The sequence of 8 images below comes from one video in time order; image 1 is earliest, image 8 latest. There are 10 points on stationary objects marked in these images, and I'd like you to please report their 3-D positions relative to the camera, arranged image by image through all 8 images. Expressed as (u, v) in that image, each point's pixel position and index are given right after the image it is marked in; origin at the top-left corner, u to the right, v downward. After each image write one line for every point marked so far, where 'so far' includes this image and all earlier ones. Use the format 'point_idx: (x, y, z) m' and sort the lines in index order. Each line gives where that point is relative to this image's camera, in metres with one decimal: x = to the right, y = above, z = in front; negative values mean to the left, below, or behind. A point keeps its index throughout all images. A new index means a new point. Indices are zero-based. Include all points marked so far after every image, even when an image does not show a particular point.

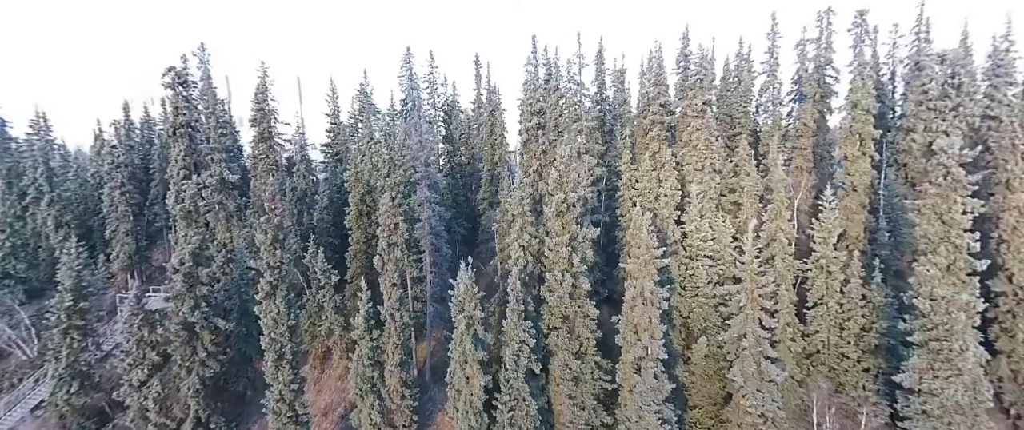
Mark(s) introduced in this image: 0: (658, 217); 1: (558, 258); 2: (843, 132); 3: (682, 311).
0: (+6.5, -0.1, +19.5) m
1: (+1.7, -1.7, +16.4) m
2: (+15.0, +3.8, +19.9) m
3: (+7.0, -3.9, +17.9) m
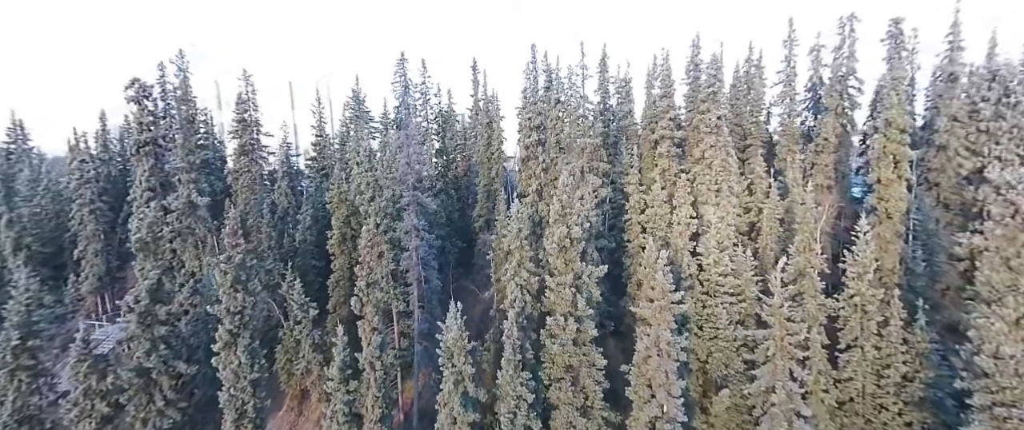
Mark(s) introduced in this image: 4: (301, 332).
0: (+6.4, -1.3, +17.5) m
1: (+1.6, -2.8, +14.5) m
2: (+14.9, +2.6, +18.0) m
3: (+6.8, -5.0, +15.9) m
4: (-9.0, -4.9, +18.6) m
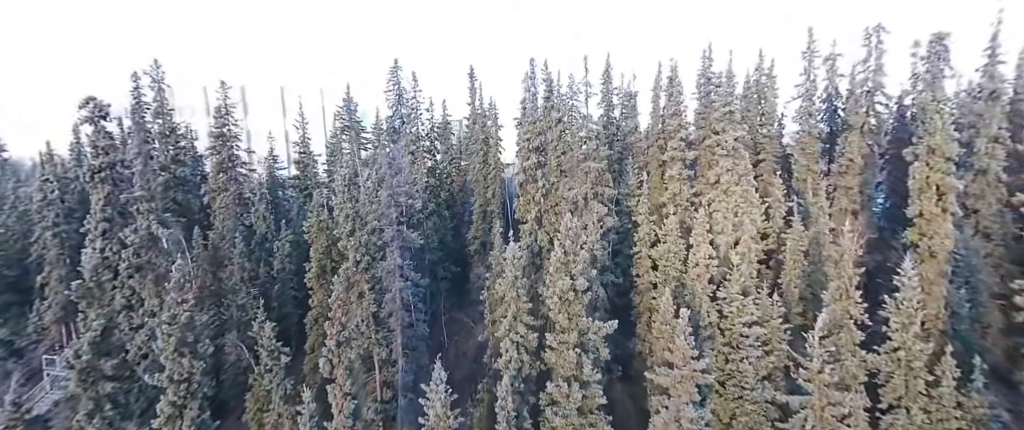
0: (+6.2, -2.6, +15.6) m
1: (+1.4, -4.1, +12.5) m
2: (+14.7, +1.2, +16.1) m
3: (+6.7, -6.4, +13.9) m
4: (-9.1, -6.3, +16.7) m
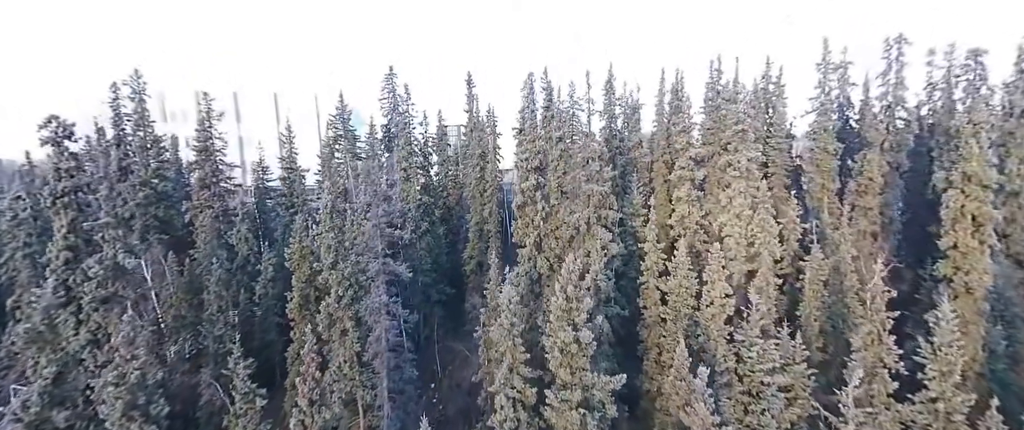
0: (+6.1, -3.7, +14.2) m
1: (+1.3, -5.1, +11.1) m
2: (+14.6, +0.2, +14.8) m
3: (+6.6, -7.4, +12.6) m
4: (-9.2, -7.3, +15.3) m
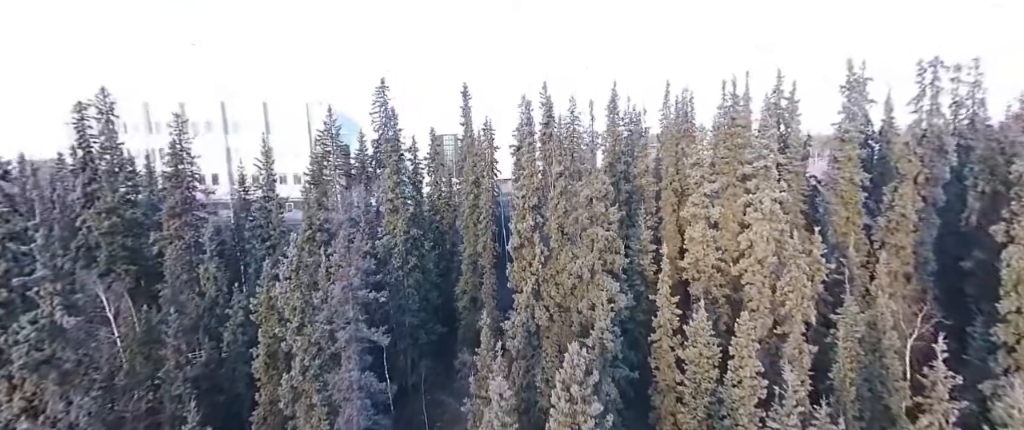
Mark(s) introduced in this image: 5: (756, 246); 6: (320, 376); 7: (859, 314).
0: (+5.9, -5.3, +12.2) m
1: (+1.1, -6.8, +9.1) m
2: (+14.4, -1.5, +12.8) m
3: (+6.4, -9.1, +10.6) m
4: (-9.4, -9.0, +13.2) m
5: (+8.8, -1.1, +16.0) m
6: (-5.5, -4.6, +12.6) m
7: (+12.1, -3.5, +15.4) m
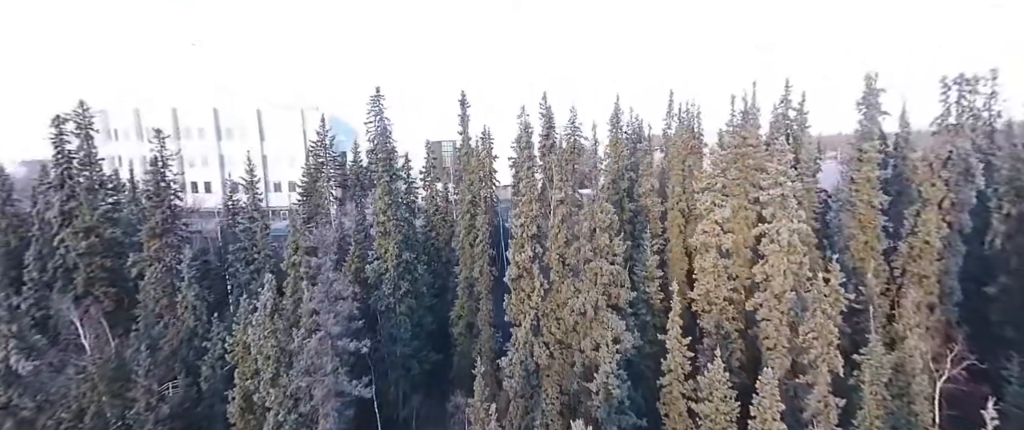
0: (+5.9, -6.4, +11.0) m
1: (+1.0, -7.8, +7.9) m
2: (+14.3, -2.6, +11.6) m
3: (+6.3, -10.1, +9.4) m
4: (-9.5, -10.0, +12.0) m
5: (+8.7, -2.2, +14.8) m
6: (-5.6, -5.7, +11.4) m
7: (+12.0, -4.6, +14.2) m
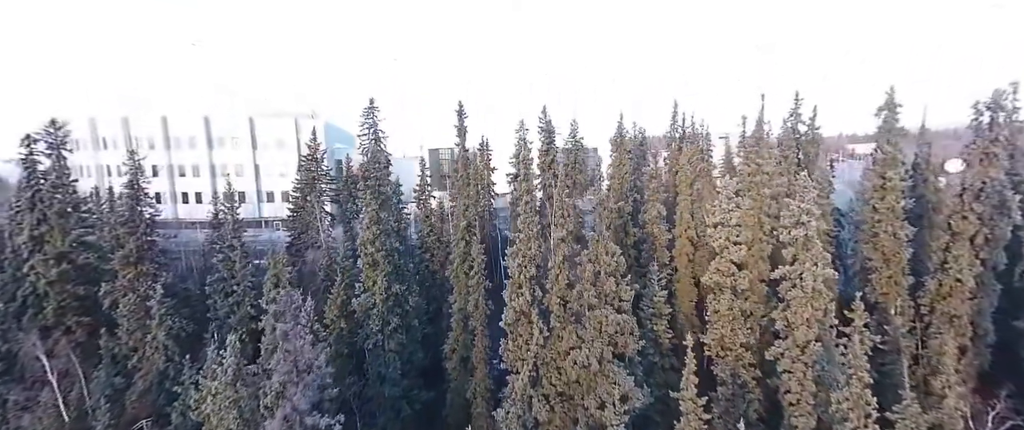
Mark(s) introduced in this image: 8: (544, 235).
0: (+5.7, -7.7, +9.7) m
1: (+0.9, -9.1, +6.5) m
2: (+14.2, -3.9, +10.3) m
3: (+6.2, -11.4, +8.0) m
4: (-9.7, -11.3, +10.6) m
5: (+8.6, -3.5, +13.4) m
6: (-5.7, -7.0, +10.0) m
7: (+11.9, -5.9, +12.8) m
8: (+1.2, -0.6, +15.3) m
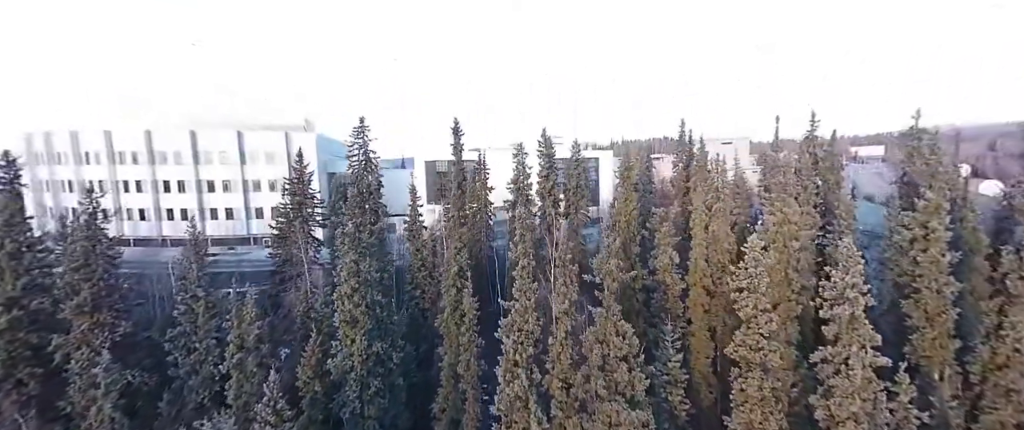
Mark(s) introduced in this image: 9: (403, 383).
0: (+5.6, -9.6, +7.6) m
1: (+0.7, -11.1, +4.5) m
2: (+14.1, -5.8, +8.2) m
3: (+6.0, -13.4, +5.9) m
4: (-9.8, -13.2, +8.6) m
5: (+8.5, -5.5, +11.4) m
6: (-5.9, -8.9, +7.9) m
7: (+11.7, -7.8, +10.8) m
8: (+1.0, -2.5, +13.3) m
9: (-4.8, -7.3, +19.1) m
